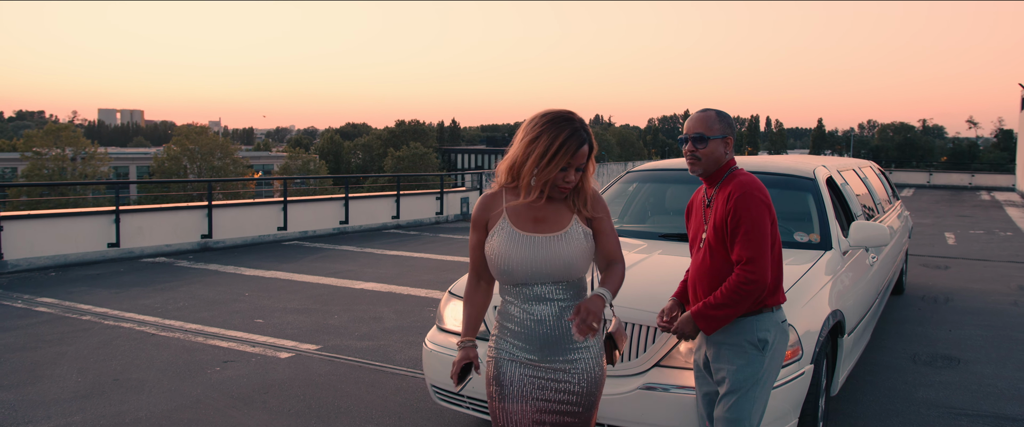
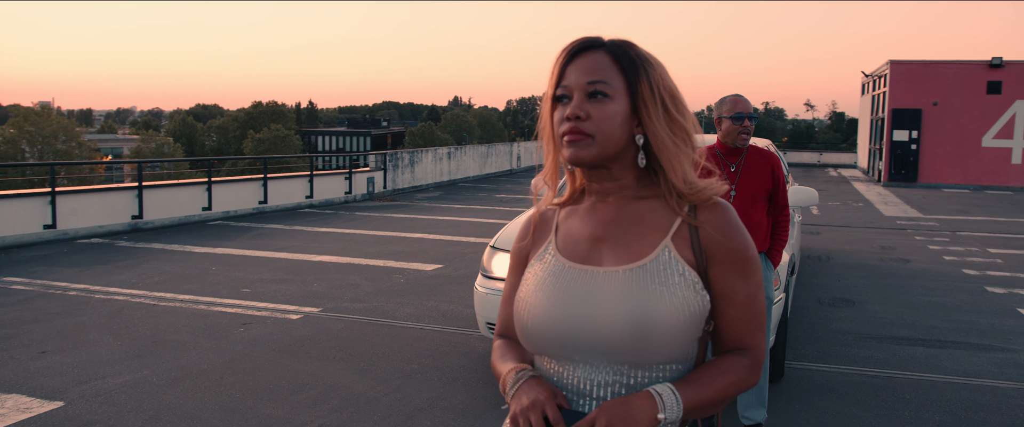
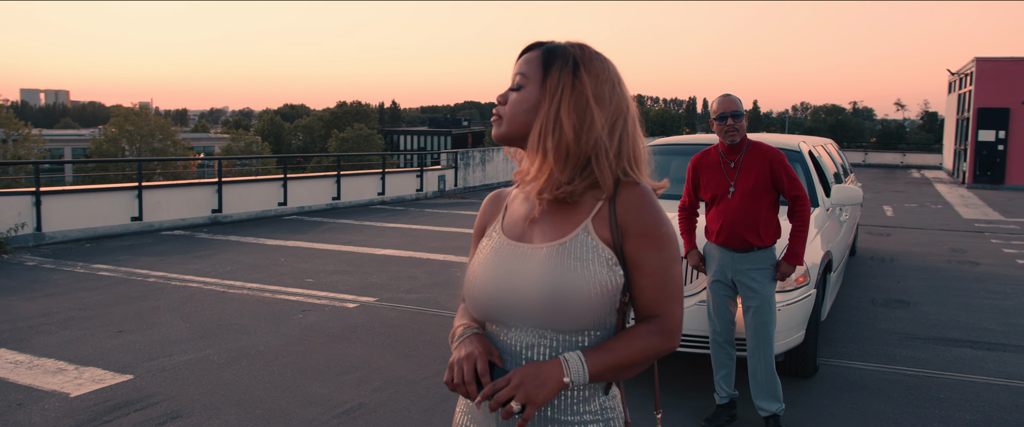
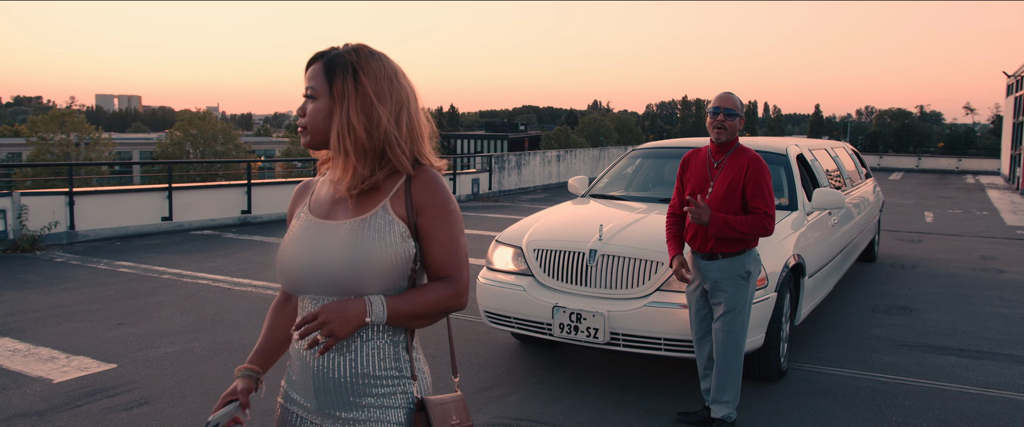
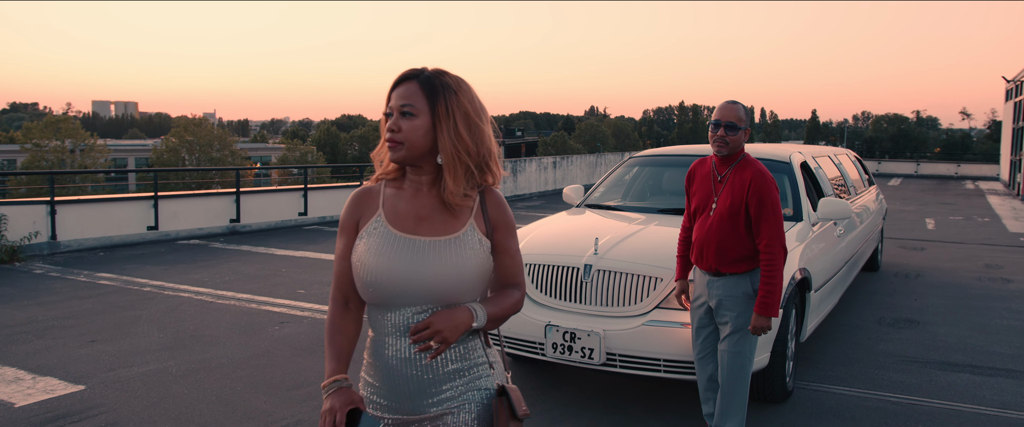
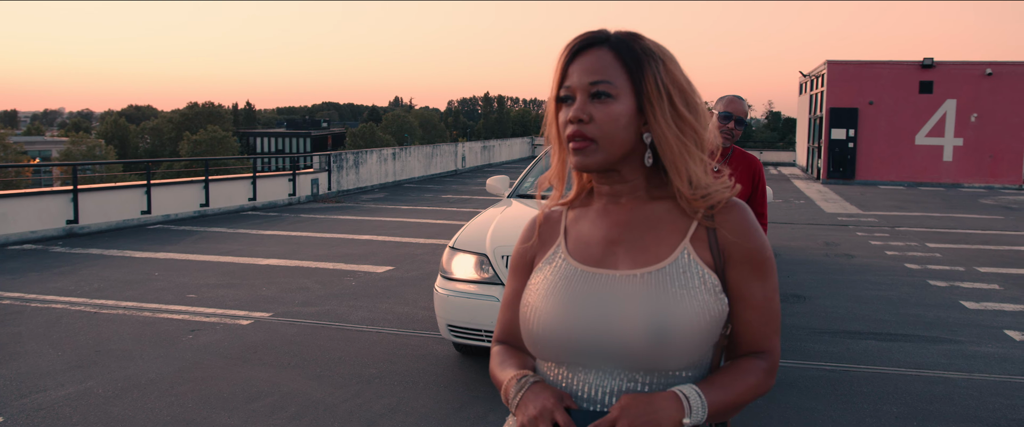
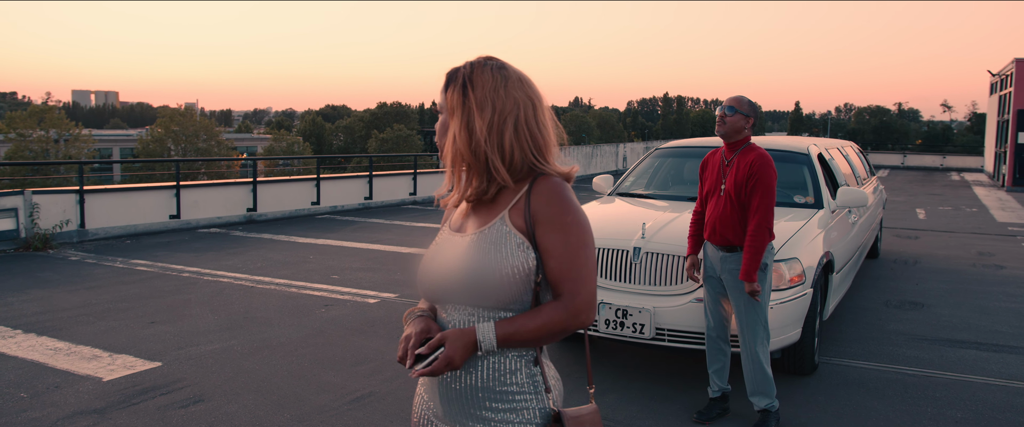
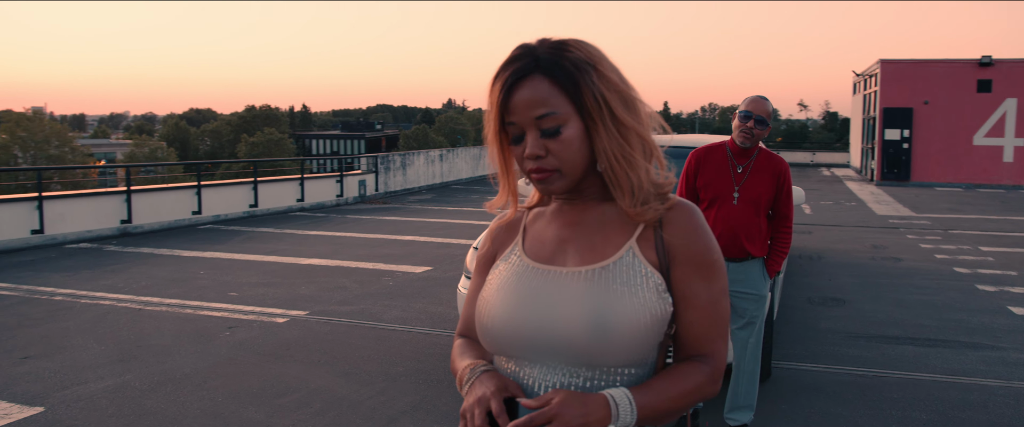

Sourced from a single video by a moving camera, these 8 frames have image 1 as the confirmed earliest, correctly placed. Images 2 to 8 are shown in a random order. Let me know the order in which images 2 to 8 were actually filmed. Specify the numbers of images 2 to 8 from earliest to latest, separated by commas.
5, 4, 7, 3, 2, 6, 8
